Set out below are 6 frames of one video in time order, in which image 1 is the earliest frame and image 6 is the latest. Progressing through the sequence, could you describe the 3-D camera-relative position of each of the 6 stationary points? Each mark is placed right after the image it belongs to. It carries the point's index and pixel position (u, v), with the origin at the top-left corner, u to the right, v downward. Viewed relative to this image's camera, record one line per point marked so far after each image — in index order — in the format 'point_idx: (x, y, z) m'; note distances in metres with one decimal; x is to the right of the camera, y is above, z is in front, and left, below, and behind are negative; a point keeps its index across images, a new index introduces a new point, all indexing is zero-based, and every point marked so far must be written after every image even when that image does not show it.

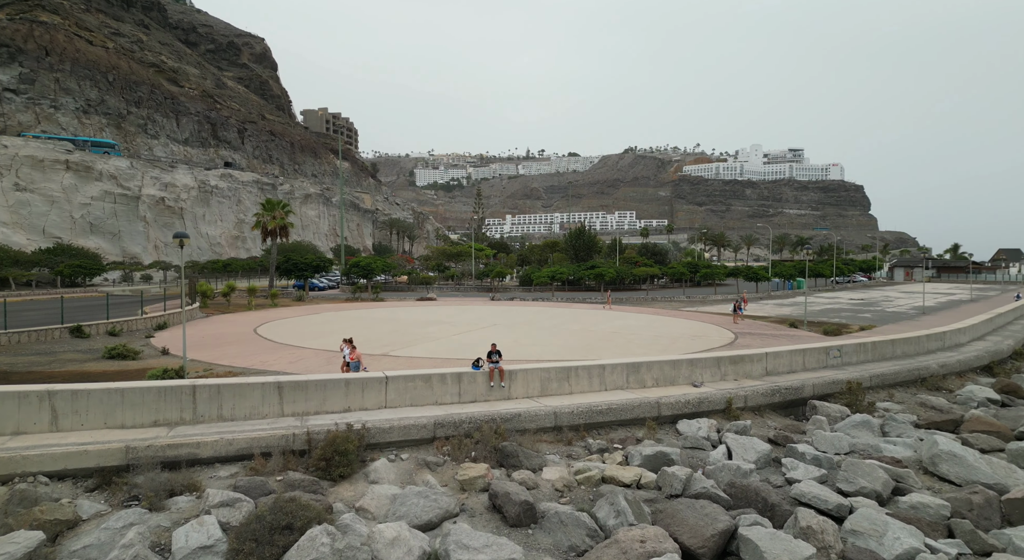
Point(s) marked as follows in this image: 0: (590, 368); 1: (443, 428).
0: (+2.1, -2.4, +14.6) m
1: (-1.5, -3.3, +12.2) m
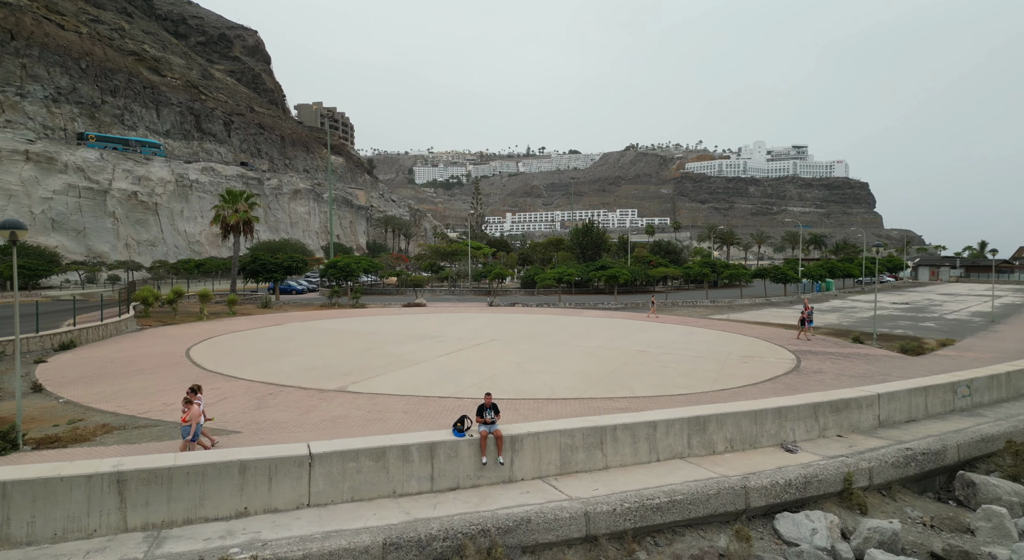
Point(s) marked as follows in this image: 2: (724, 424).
0: (+2.1, -2.6, +9.5) m
1: (-1.5, -3.5, +7.1) m
2: (+3.9, -2.7, +10.2) m
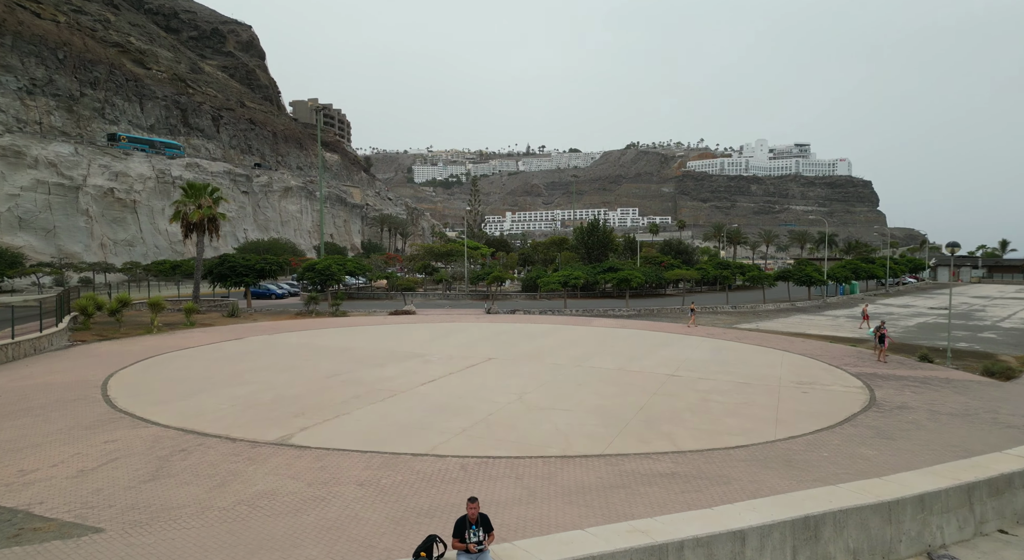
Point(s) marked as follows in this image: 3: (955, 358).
0: (+2.1, -2.8, +5.8) m
1: (-1.5, -3.8, +3.4) m
2: (+3.9, -2.9, +6.5) m
3: (+15.4, -2.7, +19.1) m
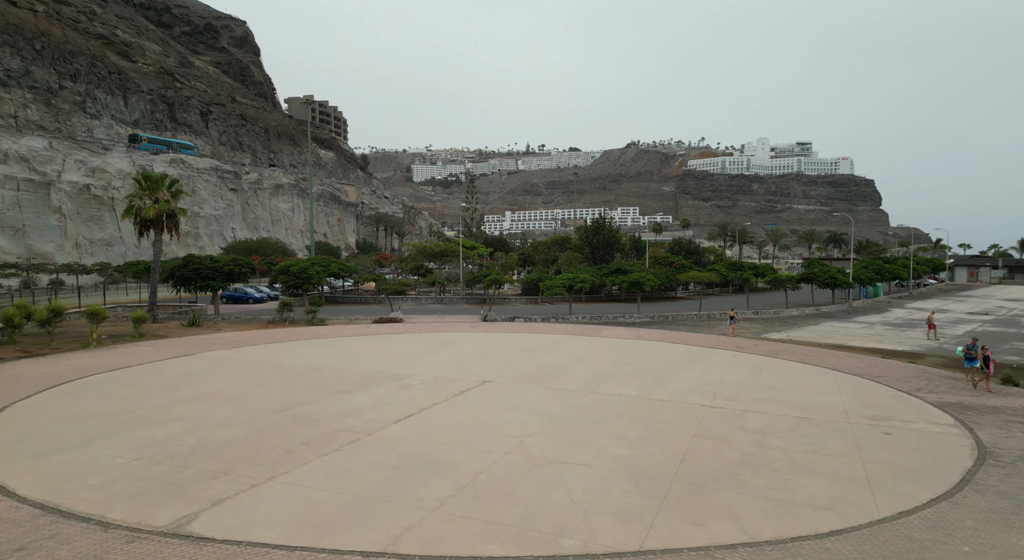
0: (+2.1, -3.0, +2.6) m
1: (-1.5, -4.0, +0.2) m
2: (+3.9, -3.1, +3.2) m
3: (+15.3, -2.9, +15.9) m
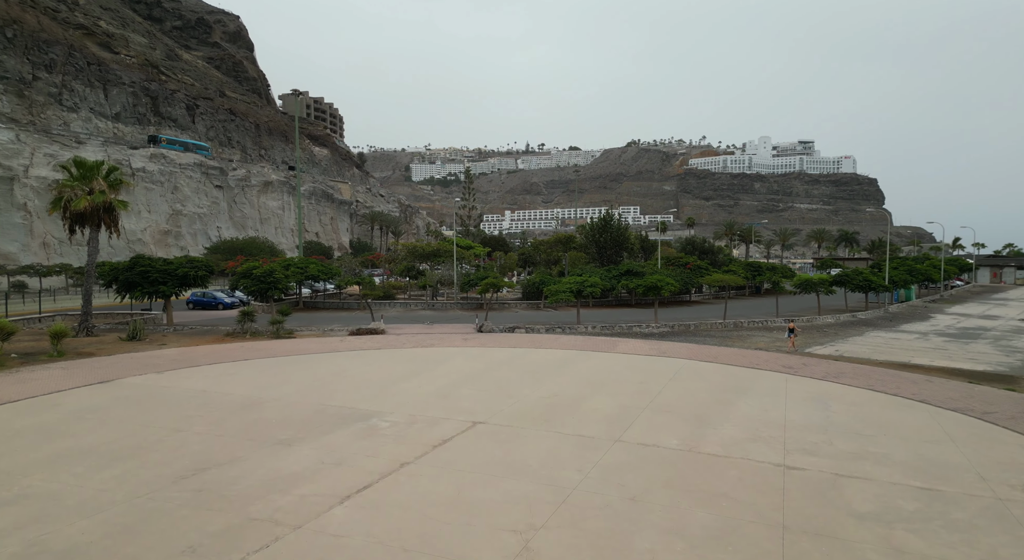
0: (+2.1, -3.2, -1.1) m
1: (-1.5, -4.2, -3.6) m
2: (+3.9, -3.3, -0.5) m
3: (+15.3, -3.1, +12.2) m
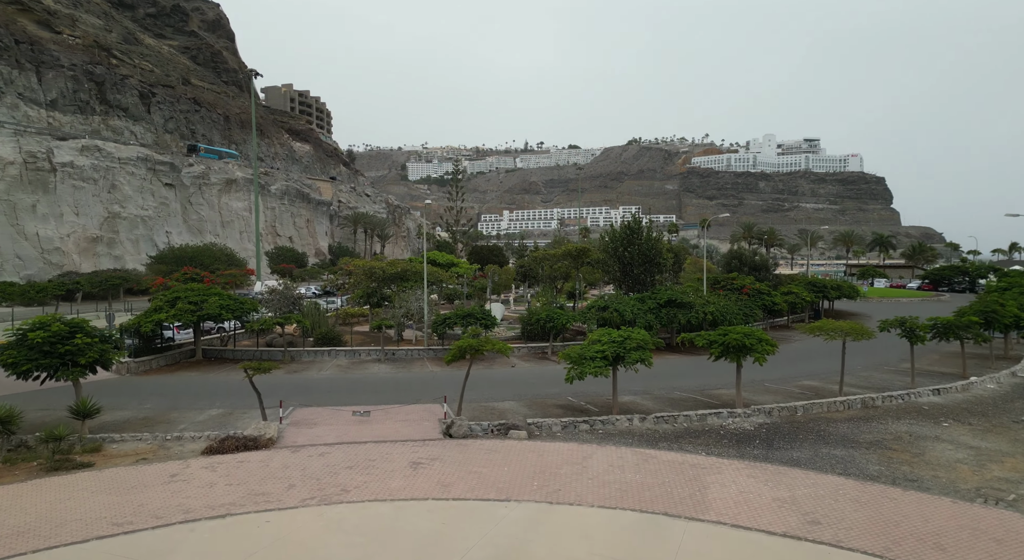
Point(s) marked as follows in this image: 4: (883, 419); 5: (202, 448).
0: (+2.0, -4.8, -11.4) m
1: (-1.6, -5.8, -13.8) m
2: (+3.8, -4.9, -10.7) m
3: (+15.1, -4.6, +1.9) m
4: (+10.5, -3.8, +15.7) m
5: (-7.0, -3.8, +12.6) m
